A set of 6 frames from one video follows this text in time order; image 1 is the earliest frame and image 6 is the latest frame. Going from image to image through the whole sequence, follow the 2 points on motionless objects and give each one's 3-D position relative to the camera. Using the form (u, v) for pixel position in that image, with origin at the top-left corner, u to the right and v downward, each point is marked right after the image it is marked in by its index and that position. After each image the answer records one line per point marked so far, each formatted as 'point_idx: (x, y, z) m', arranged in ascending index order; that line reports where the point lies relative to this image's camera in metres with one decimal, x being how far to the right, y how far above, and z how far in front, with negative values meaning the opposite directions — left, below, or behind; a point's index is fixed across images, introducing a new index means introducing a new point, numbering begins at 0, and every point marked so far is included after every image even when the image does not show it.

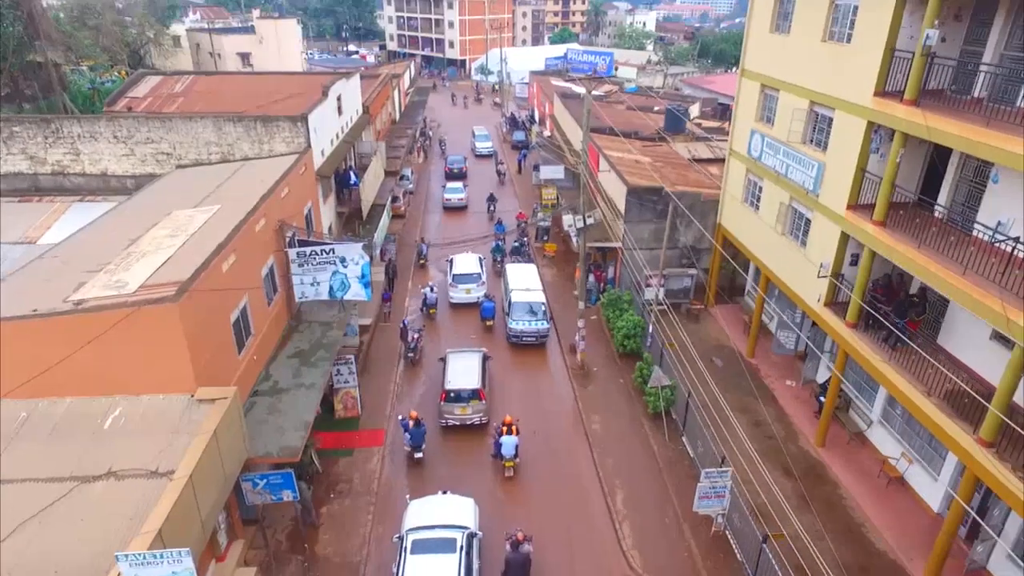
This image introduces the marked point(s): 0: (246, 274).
0: (-6.2, +0.3, +13.7) m
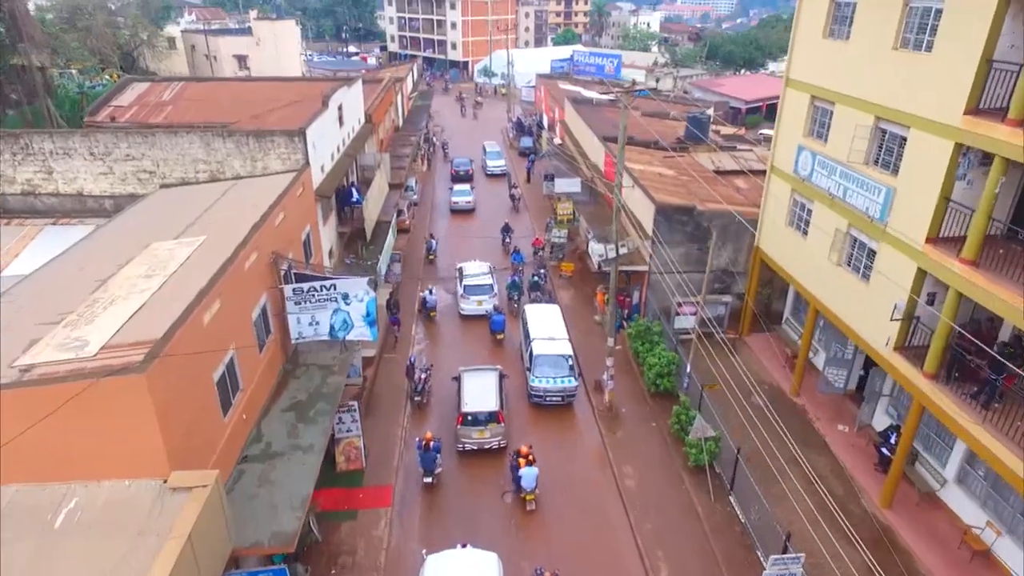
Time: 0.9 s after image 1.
0: (-5.6, -0.7, +11.8) m
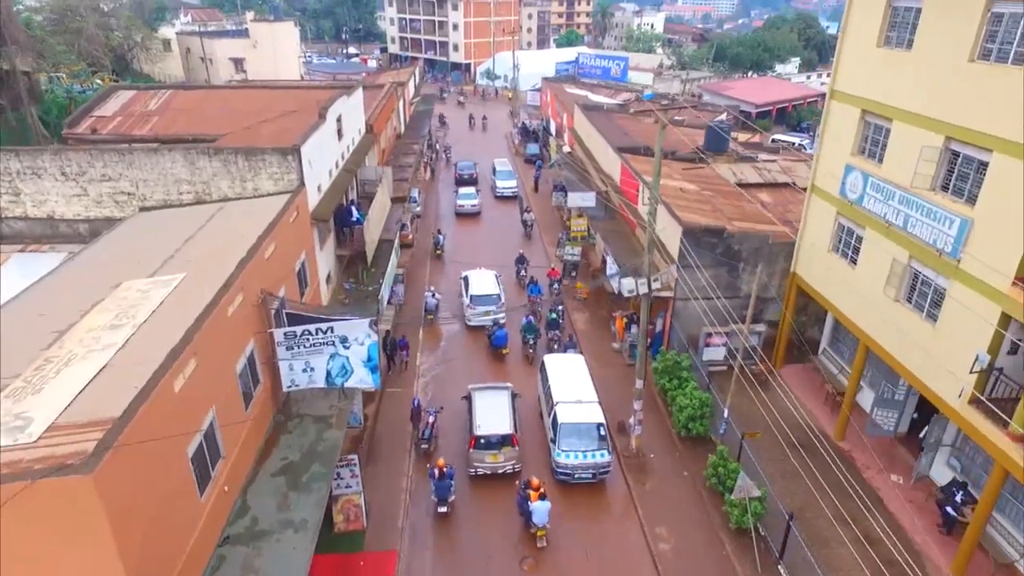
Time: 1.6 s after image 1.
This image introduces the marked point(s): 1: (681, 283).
0: (-5.2, -1.5, +10.1) m
1: (+5.5, +0.2, +19.3) m
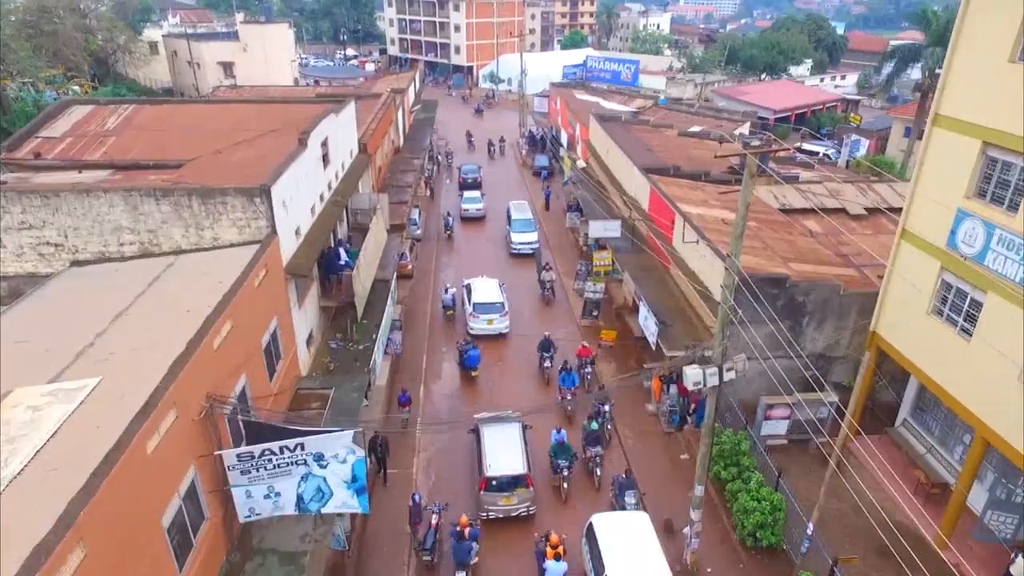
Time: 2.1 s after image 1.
0: (-4.7, -3.1, +7.0) m
1: (+6.0, -1.4, +16.1) m
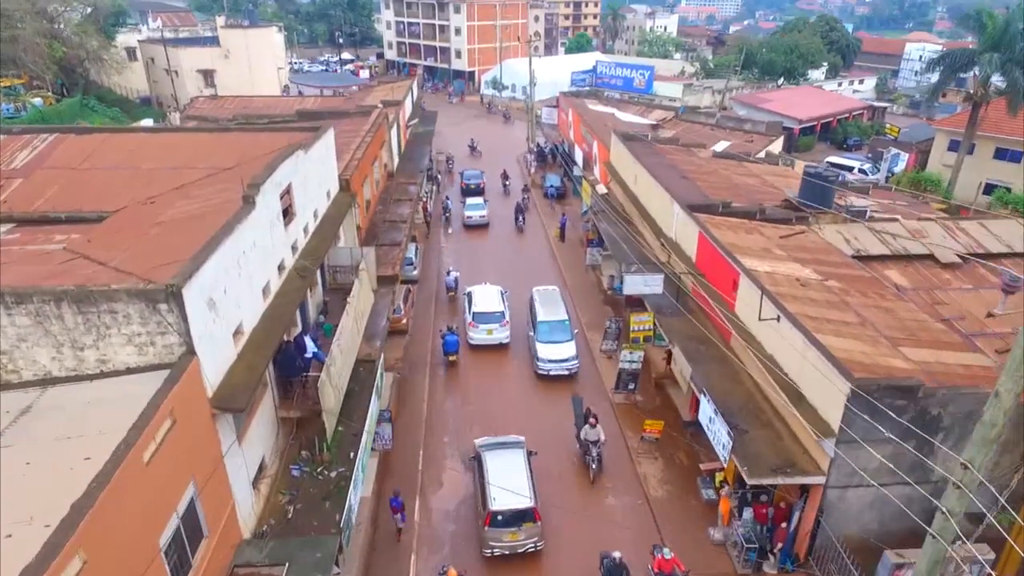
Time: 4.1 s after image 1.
0: (-4.1, -5.2, +2.7) m
1: (+6.5, -3.5, +11.8) m
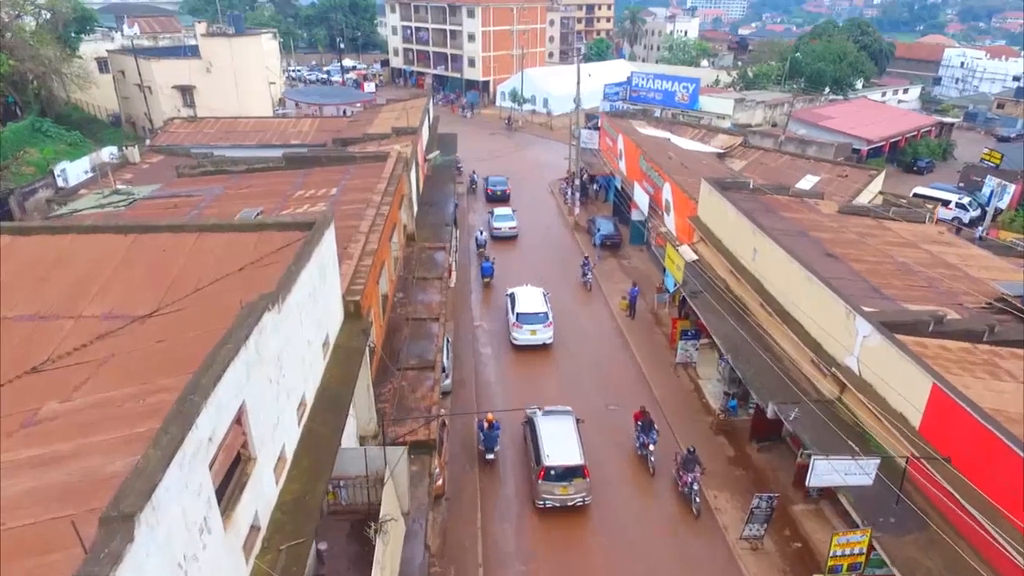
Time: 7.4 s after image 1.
0: (-1.9, -8.8, -4.5) m
1: (+8.7, -7.1, +4.6) m
